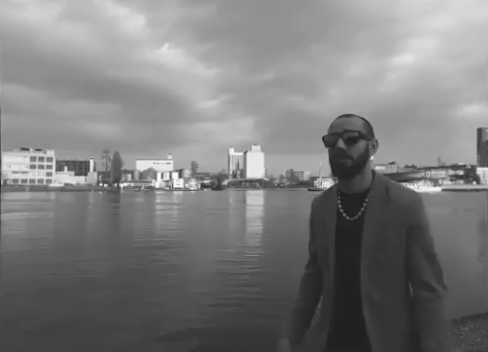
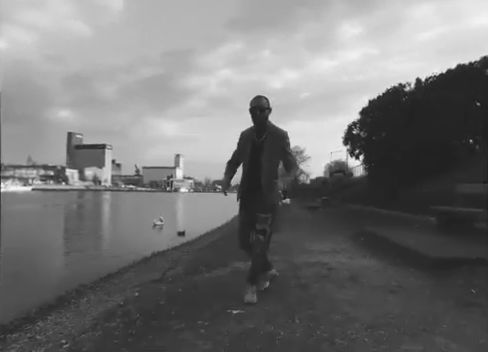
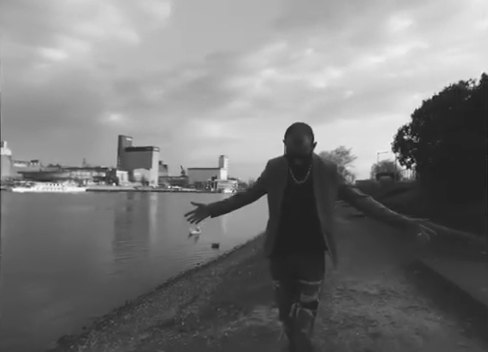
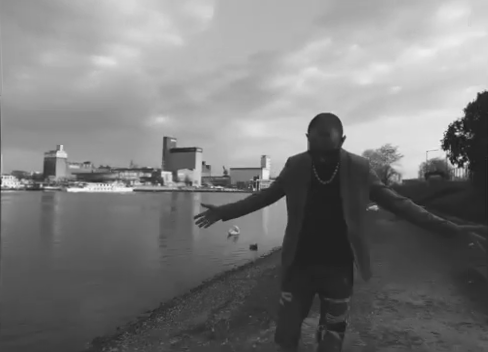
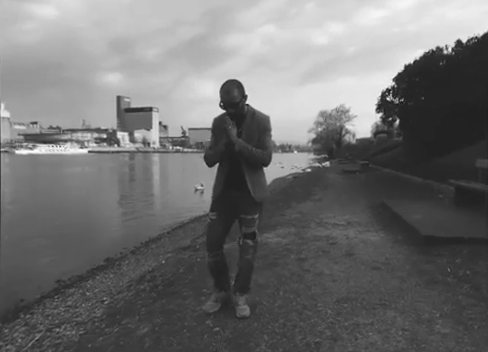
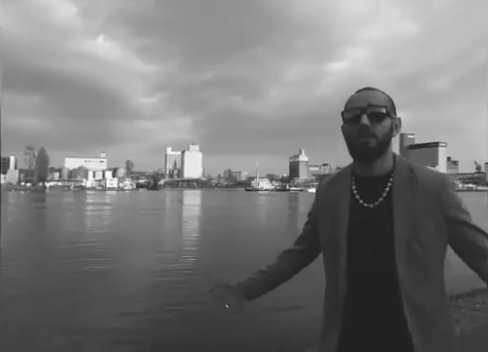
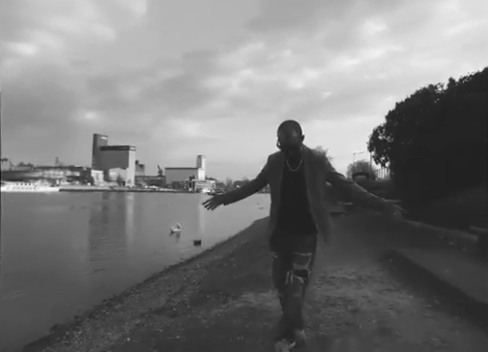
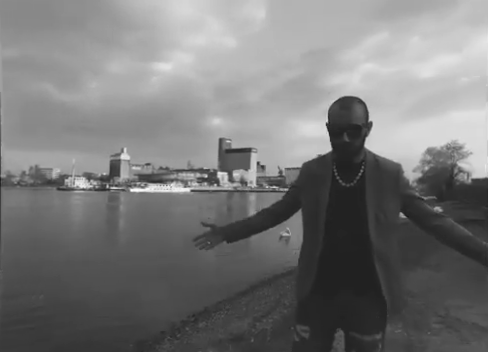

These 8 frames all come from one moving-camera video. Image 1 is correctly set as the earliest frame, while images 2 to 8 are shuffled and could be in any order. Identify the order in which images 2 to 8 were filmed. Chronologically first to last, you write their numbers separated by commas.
6, 8, 4, 3, 7, 2, 5
